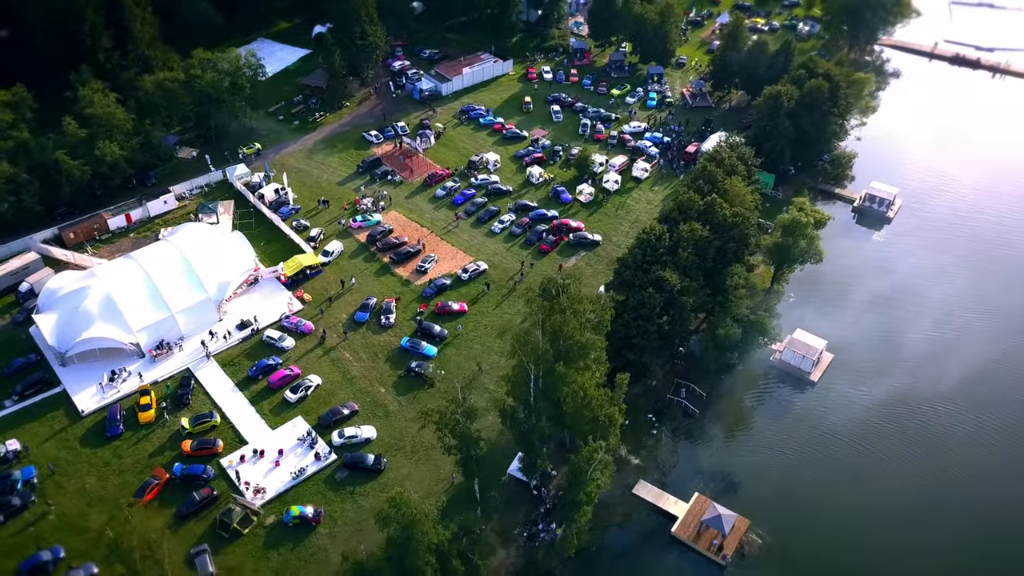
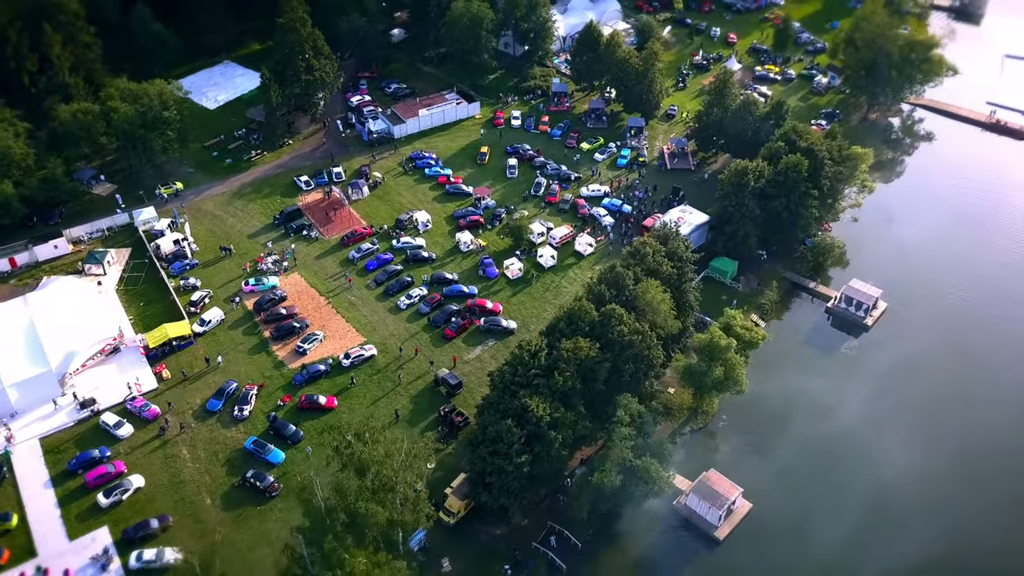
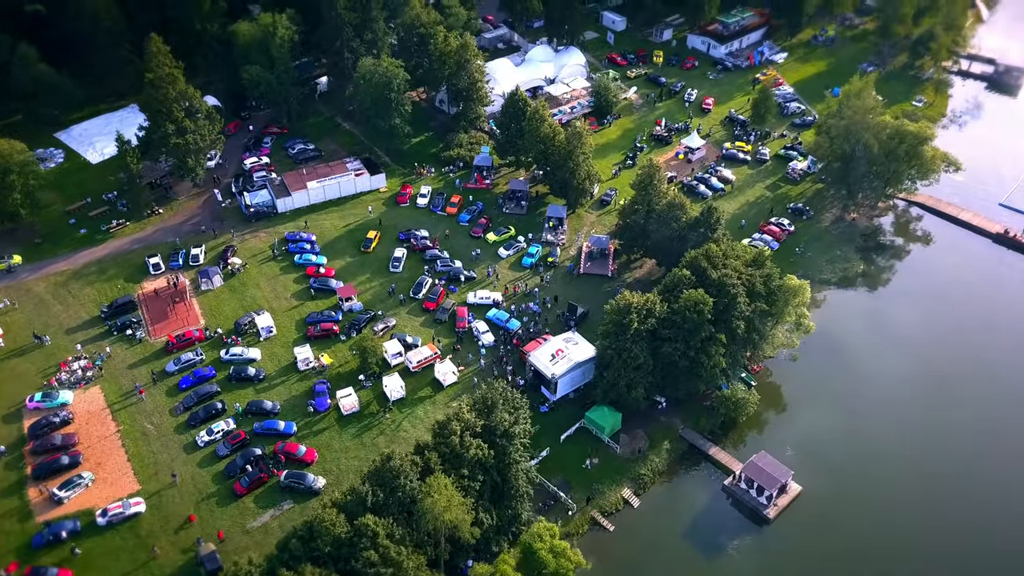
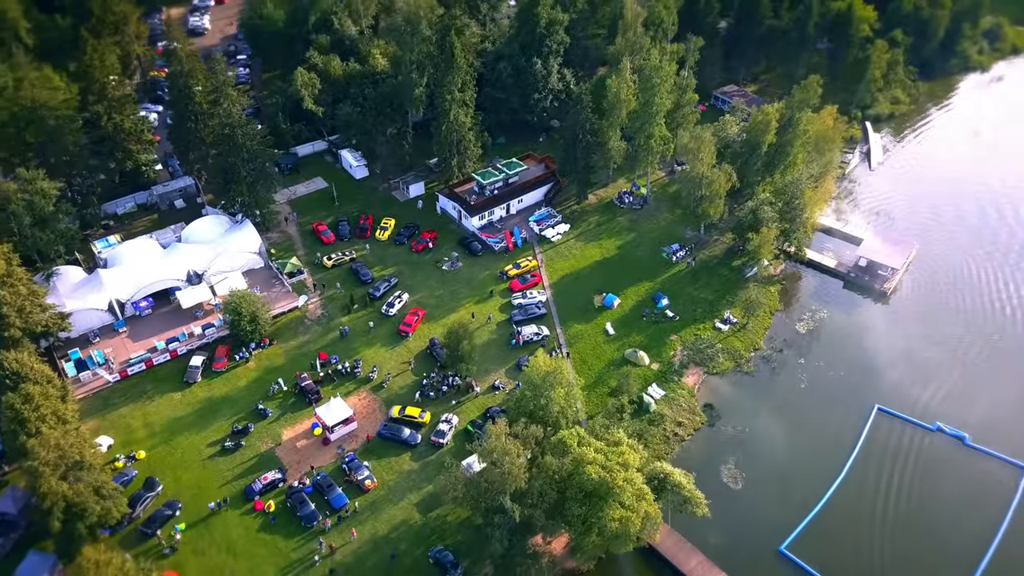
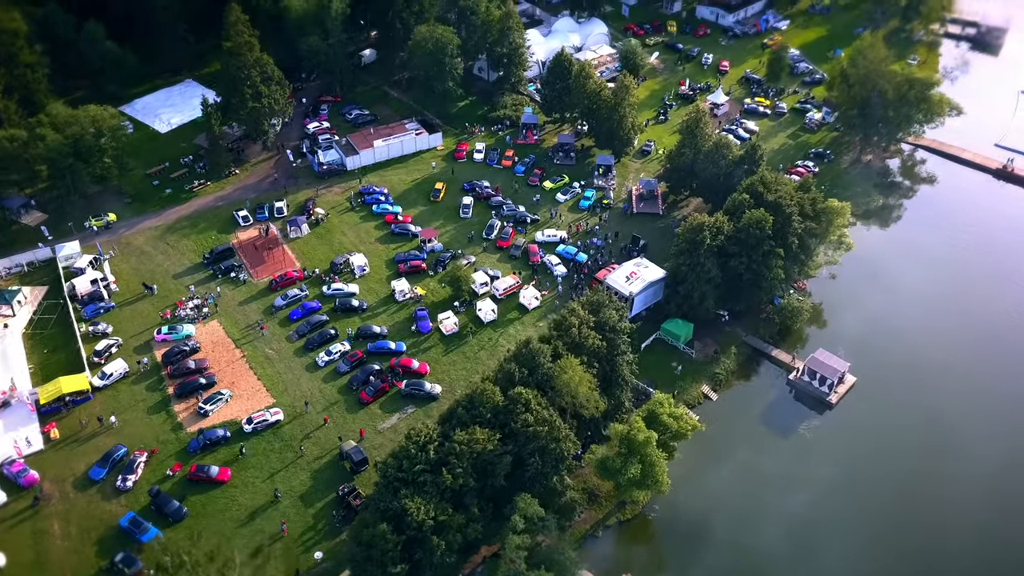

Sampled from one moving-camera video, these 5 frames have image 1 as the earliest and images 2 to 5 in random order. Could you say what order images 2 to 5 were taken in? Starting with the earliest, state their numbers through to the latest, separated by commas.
2, 5, 3, 4
